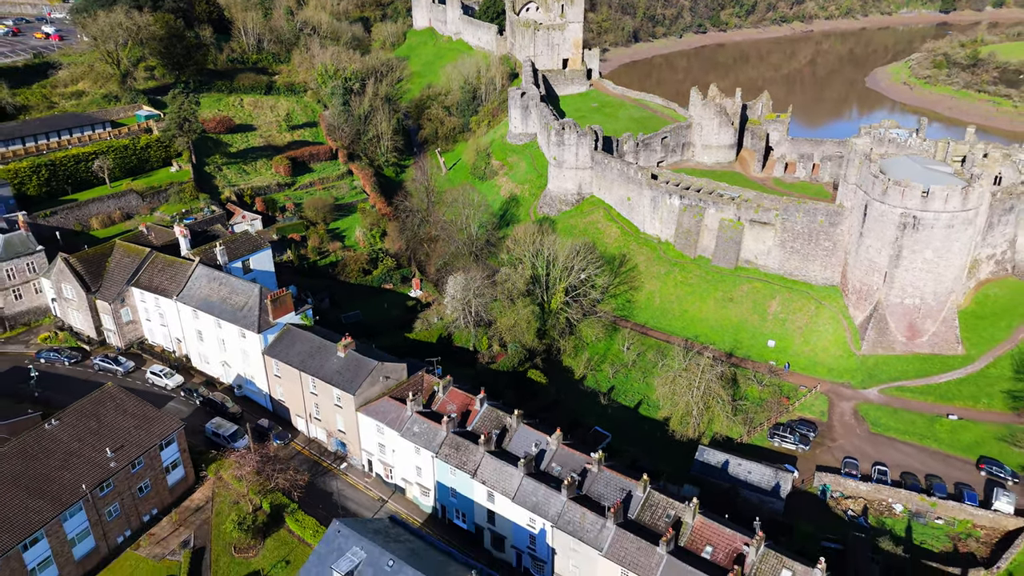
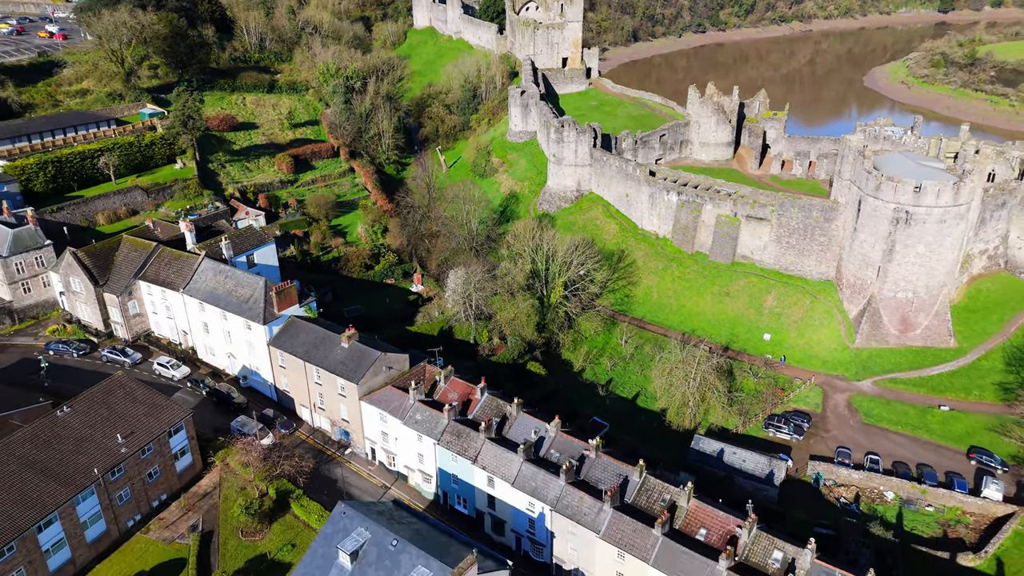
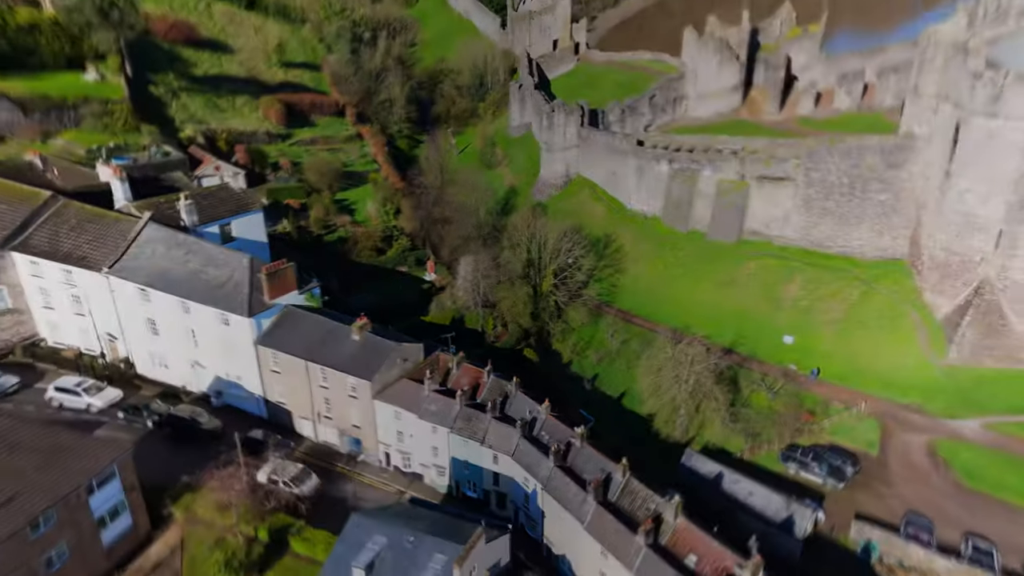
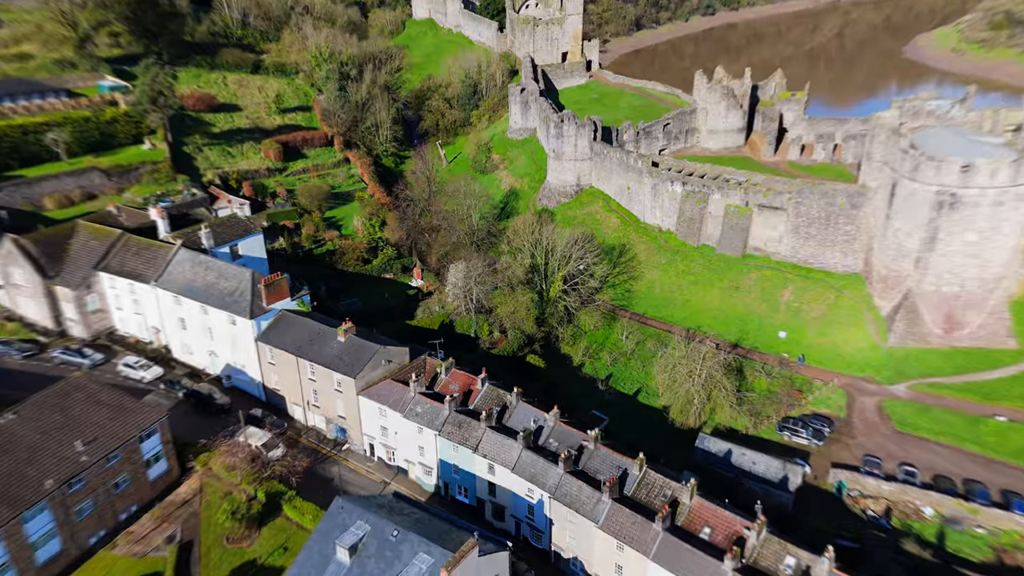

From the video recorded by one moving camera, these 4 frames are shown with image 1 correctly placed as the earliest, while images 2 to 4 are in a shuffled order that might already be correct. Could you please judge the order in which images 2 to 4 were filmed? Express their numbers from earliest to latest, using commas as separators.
2, 4, 3
